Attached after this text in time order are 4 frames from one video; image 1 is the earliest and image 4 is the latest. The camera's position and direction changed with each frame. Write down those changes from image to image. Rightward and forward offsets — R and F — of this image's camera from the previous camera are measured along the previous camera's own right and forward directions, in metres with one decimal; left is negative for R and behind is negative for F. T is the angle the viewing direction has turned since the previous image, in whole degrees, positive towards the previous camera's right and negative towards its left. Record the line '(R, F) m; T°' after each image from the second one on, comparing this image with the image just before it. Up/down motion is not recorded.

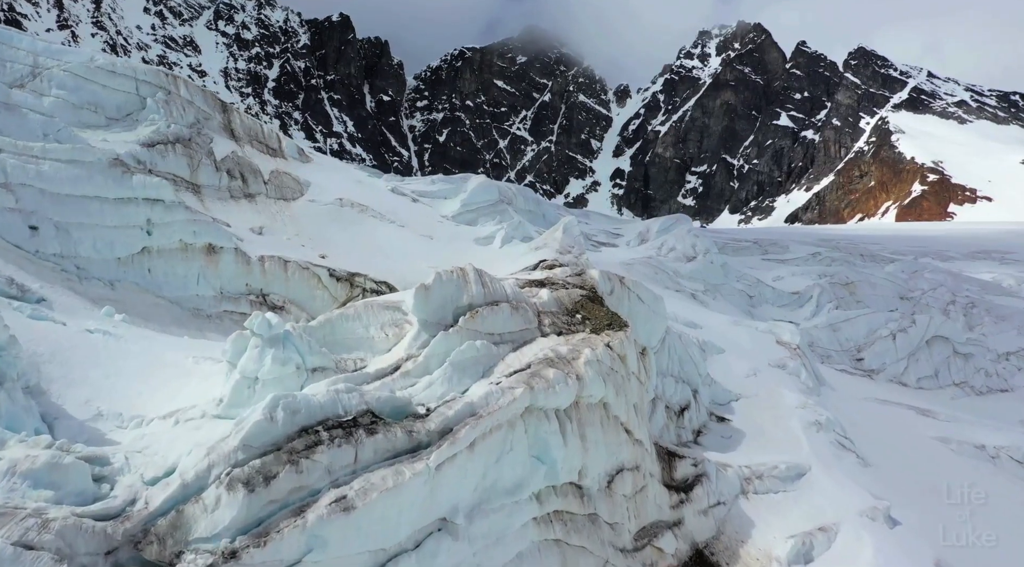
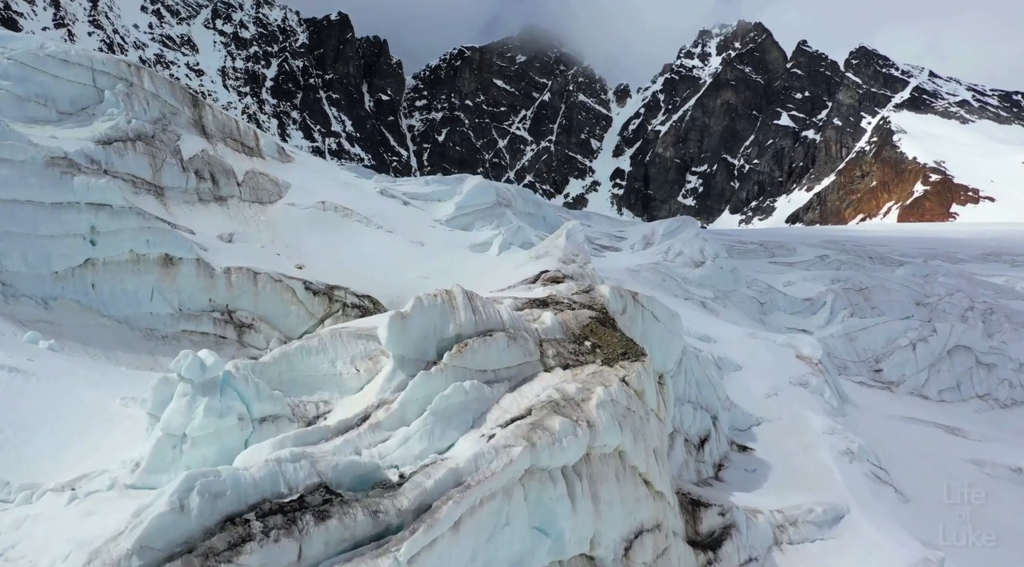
(0.0, +2.5) m; 0°
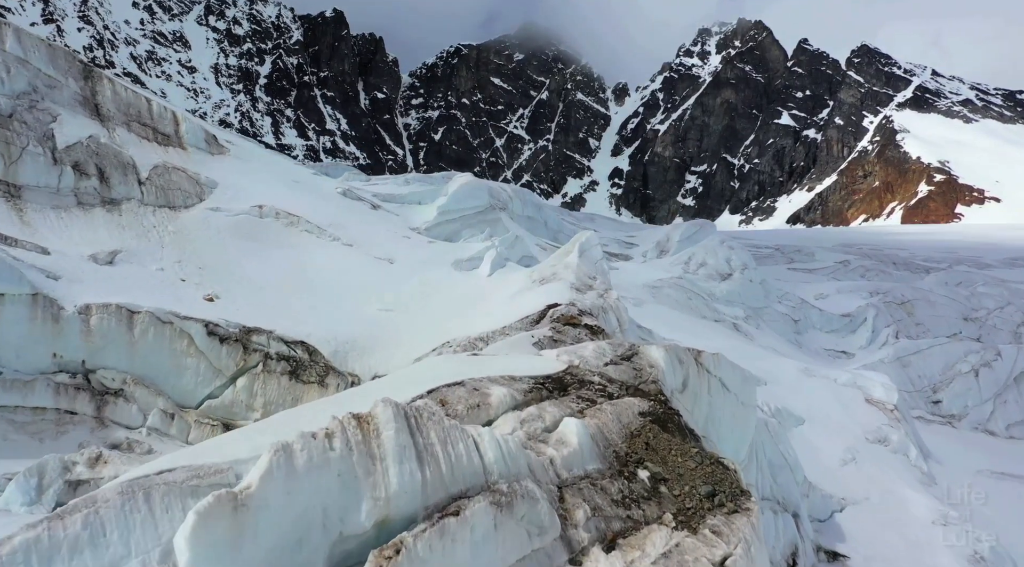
(0.0, +6.3) m; 0°
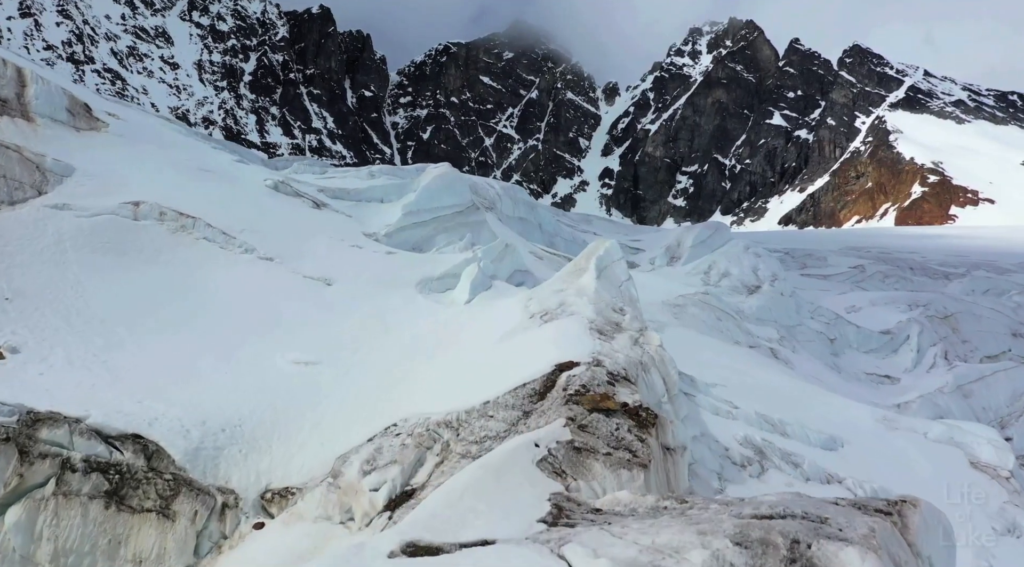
(0.0, +6.2) m; +1°
